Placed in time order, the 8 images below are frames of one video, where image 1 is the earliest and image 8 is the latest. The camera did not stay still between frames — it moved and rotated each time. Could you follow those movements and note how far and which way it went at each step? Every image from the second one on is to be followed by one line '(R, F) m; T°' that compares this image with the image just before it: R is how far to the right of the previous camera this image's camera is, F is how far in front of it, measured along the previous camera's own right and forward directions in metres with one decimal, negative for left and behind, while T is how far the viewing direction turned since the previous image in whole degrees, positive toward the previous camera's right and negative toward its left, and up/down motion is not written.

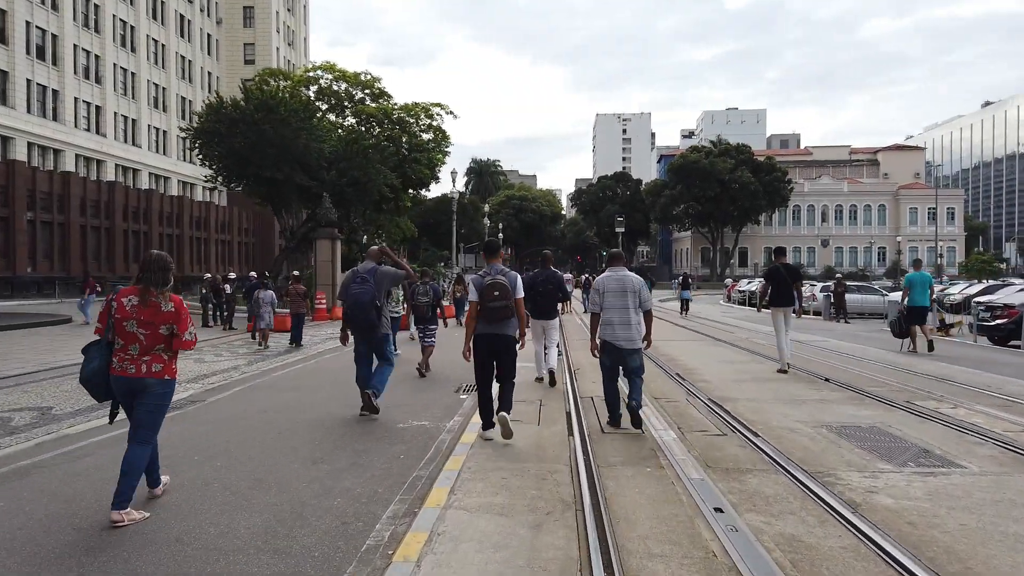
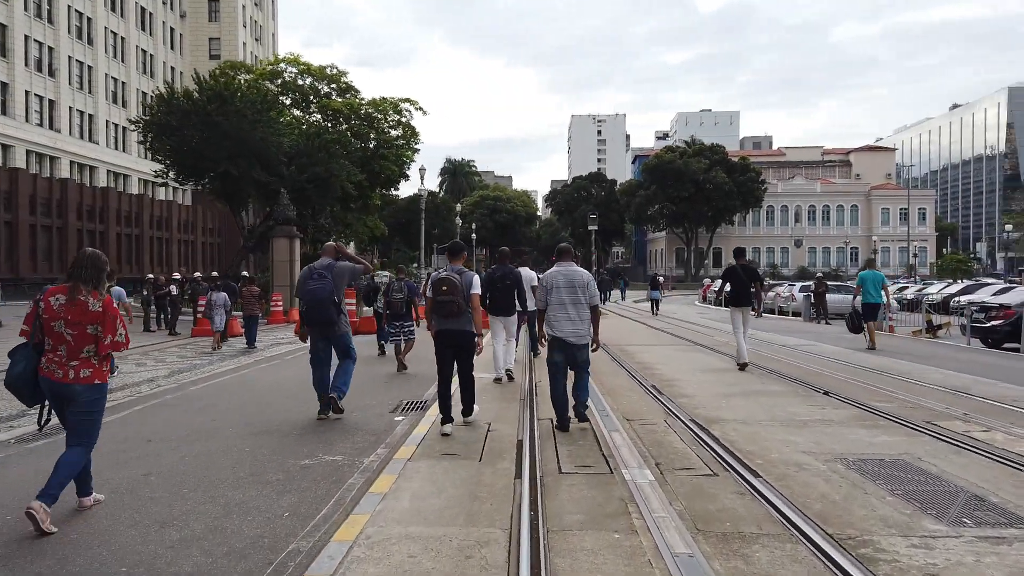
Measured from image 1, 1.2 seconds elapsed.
(+0.3, +1.5) m; +2°
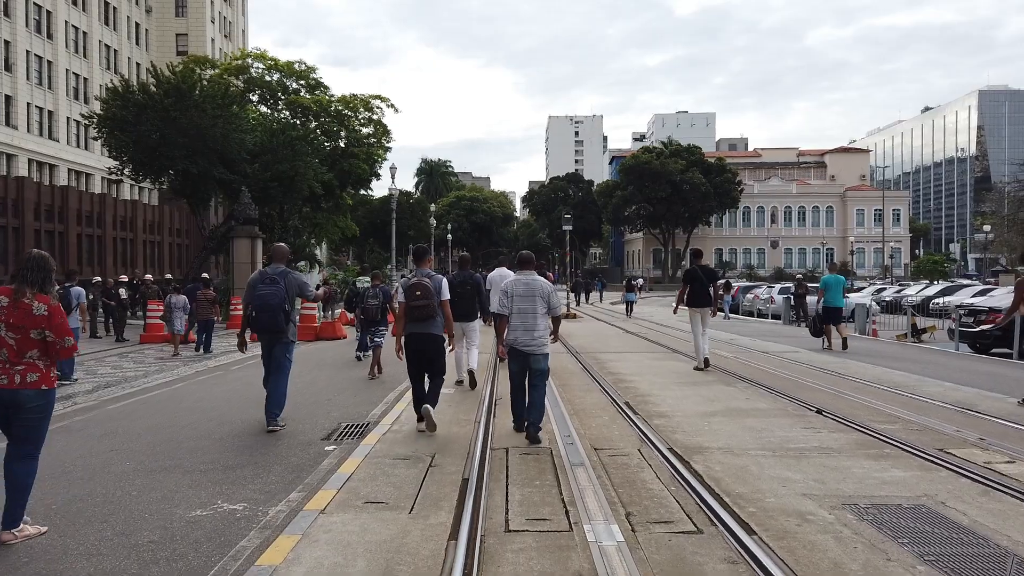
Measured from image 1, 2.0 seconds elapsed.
(+0.2, +1.0) m; +2°
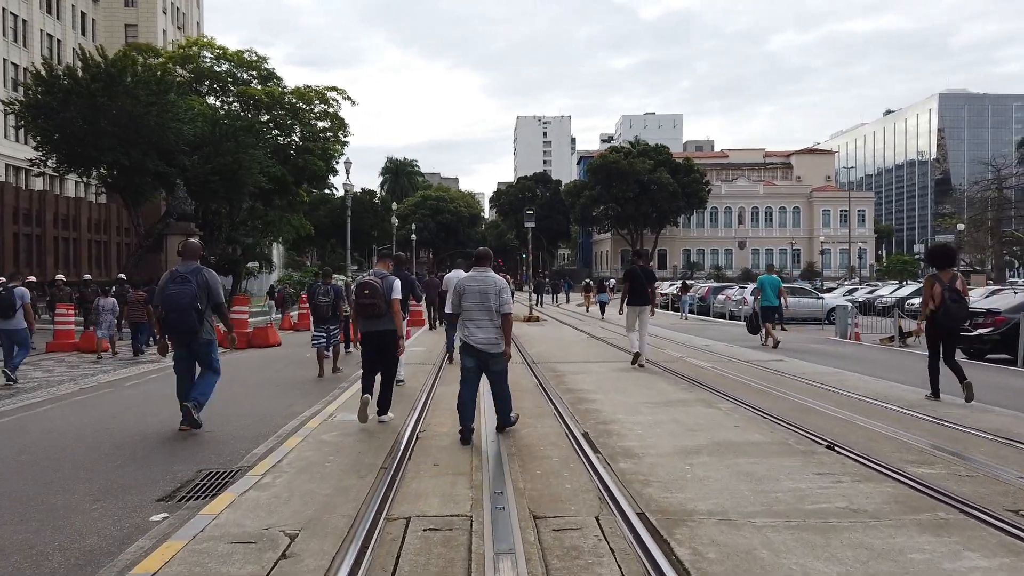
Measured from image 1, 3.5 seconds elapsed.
(+0.3, +1.8) m; +2°
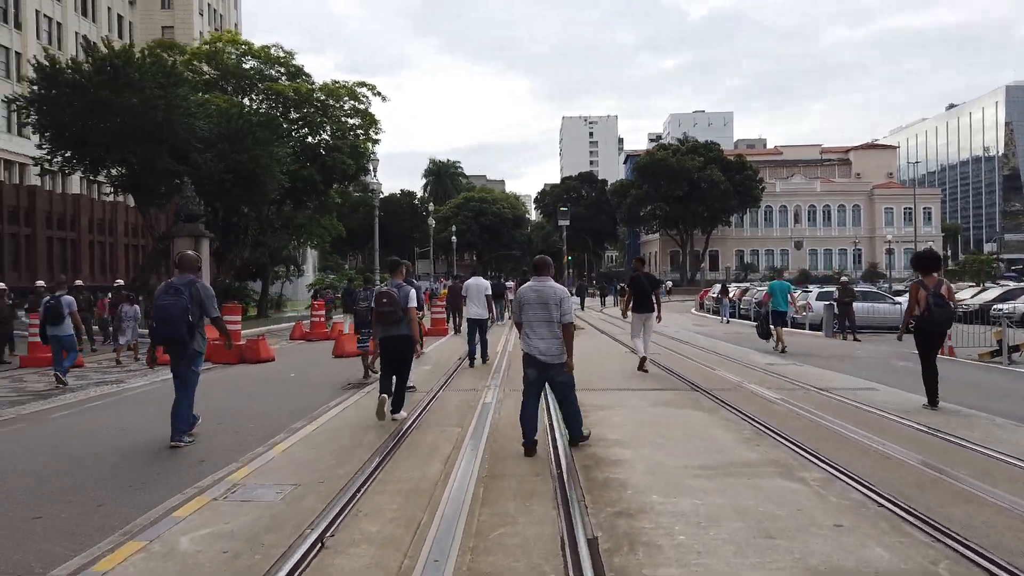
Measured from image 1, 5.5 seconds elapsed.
(+0.5, +2.5) m; -4°
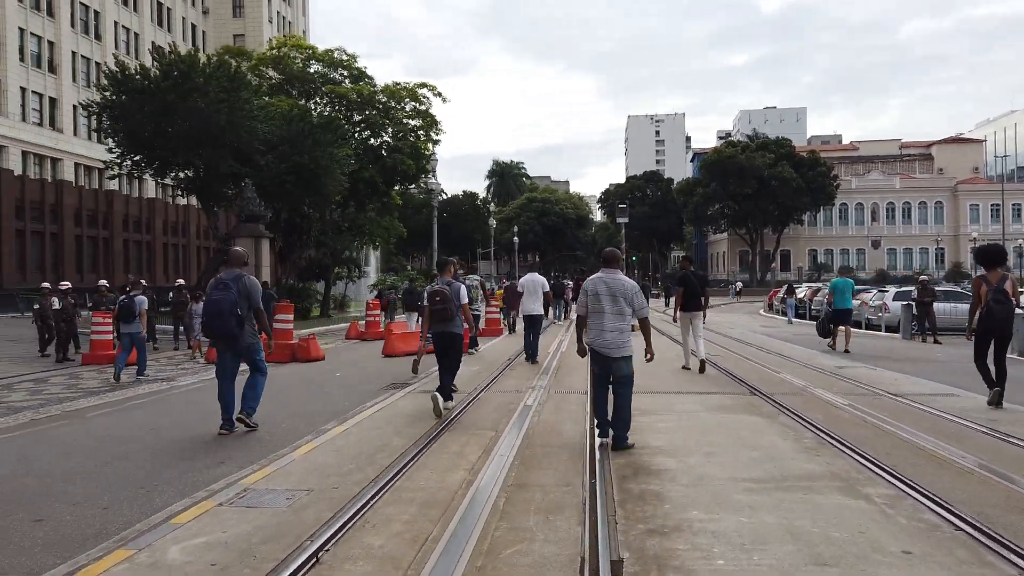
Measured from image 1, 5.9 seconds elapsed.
(+0.2, +0.5) m; -5°
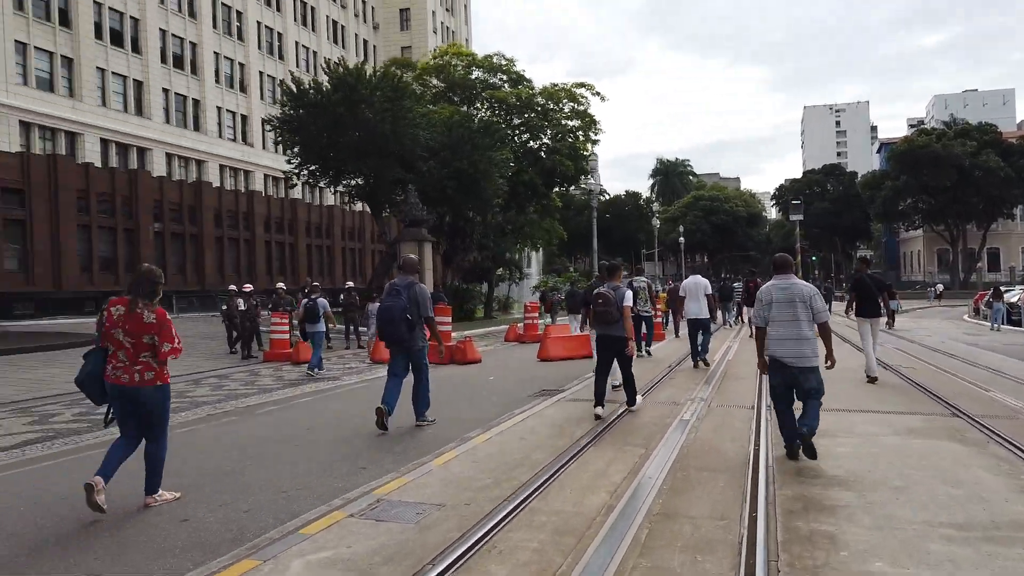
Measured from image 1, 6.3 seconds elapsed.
(+0.1, +0.5) m; -12°
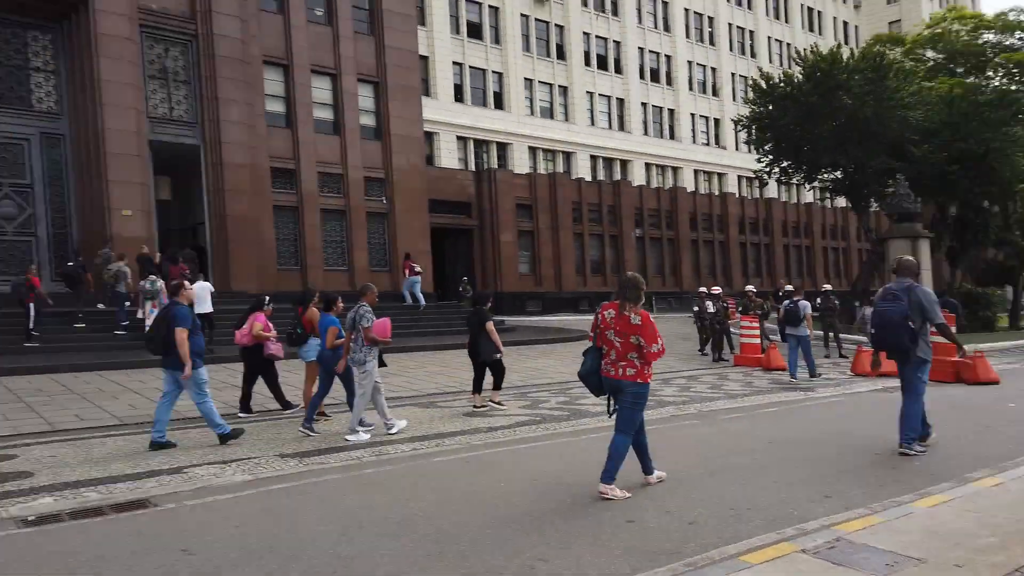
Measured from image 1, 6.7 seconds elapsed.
(0.0, +0.6) m; -33°
